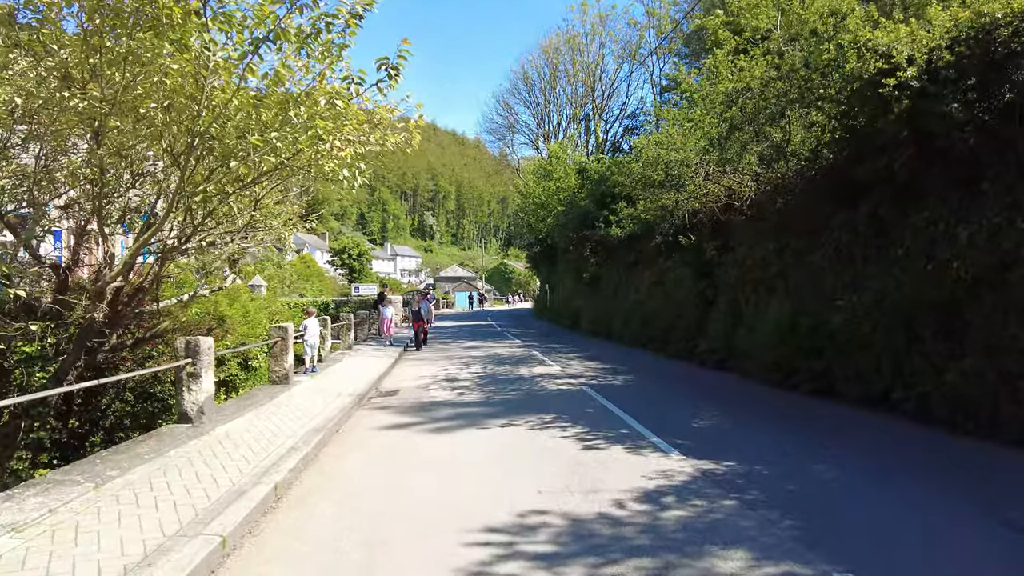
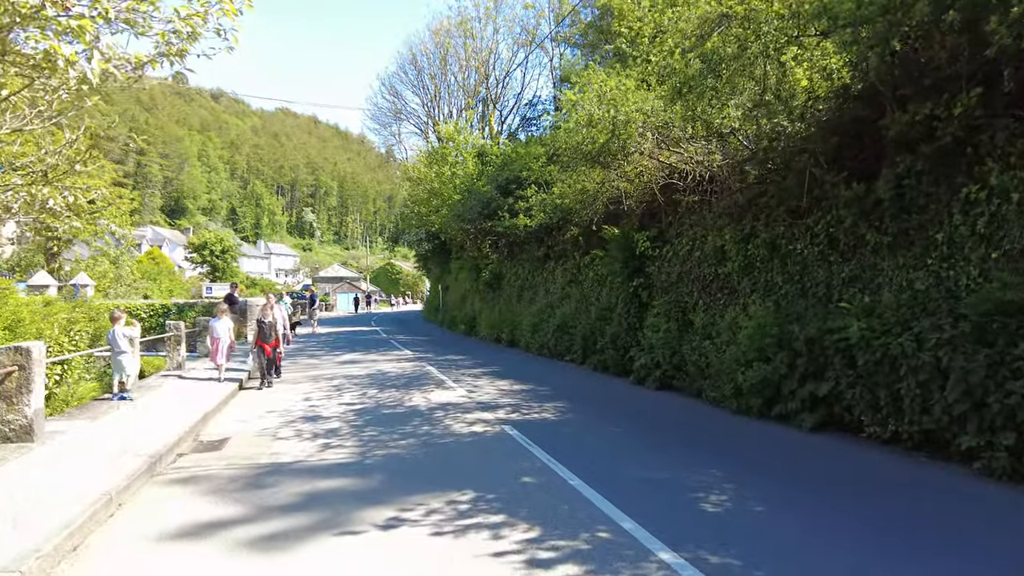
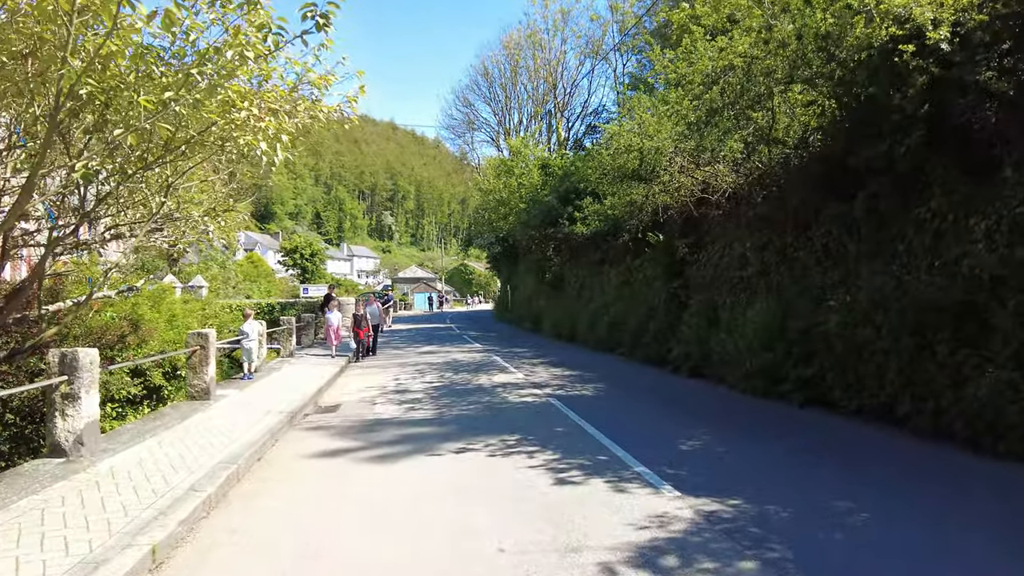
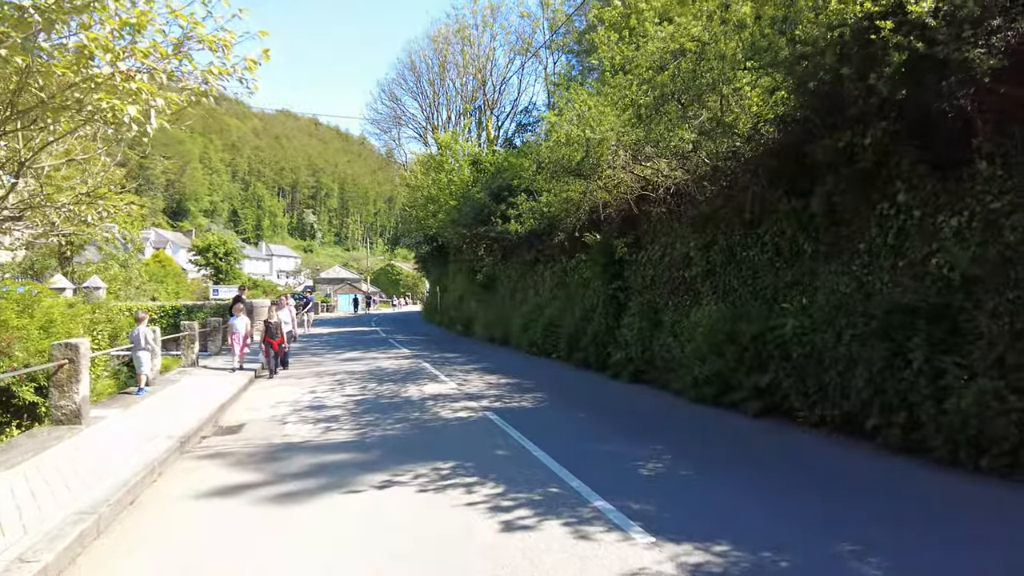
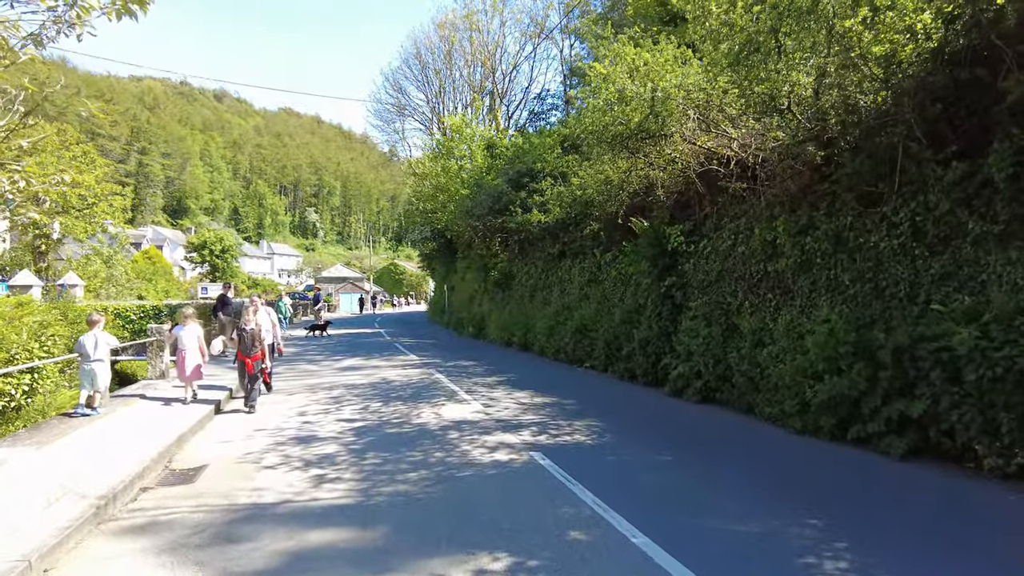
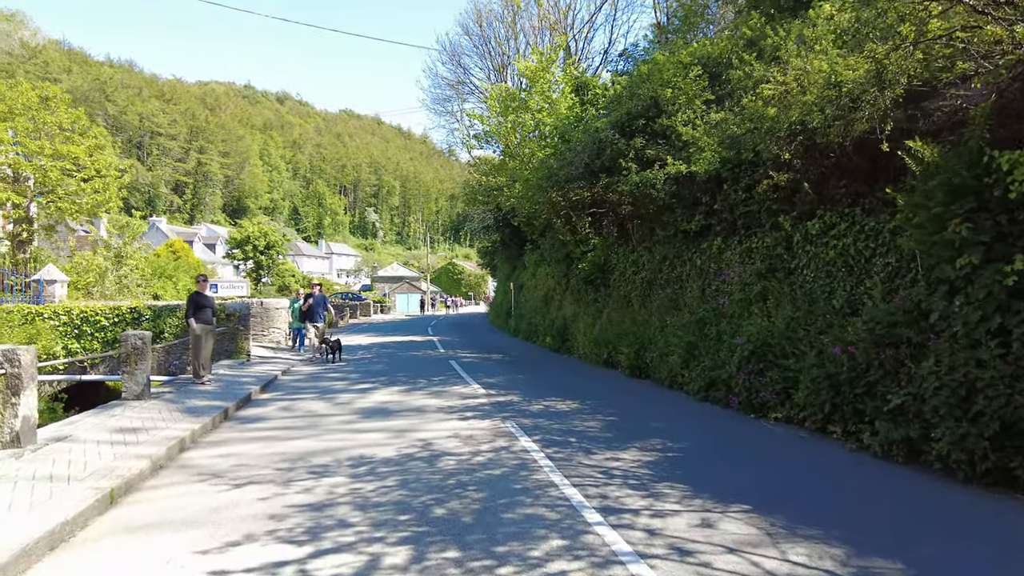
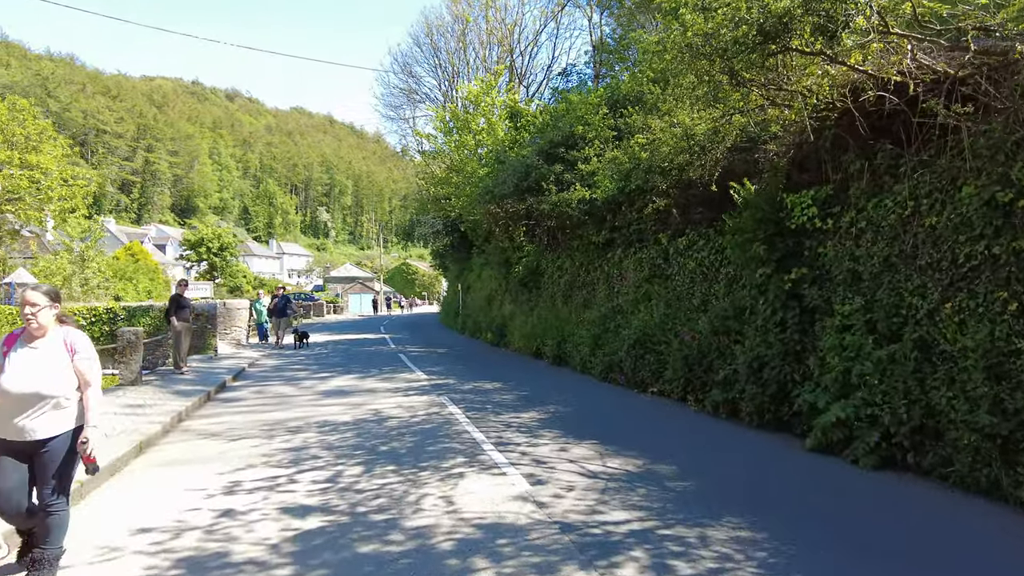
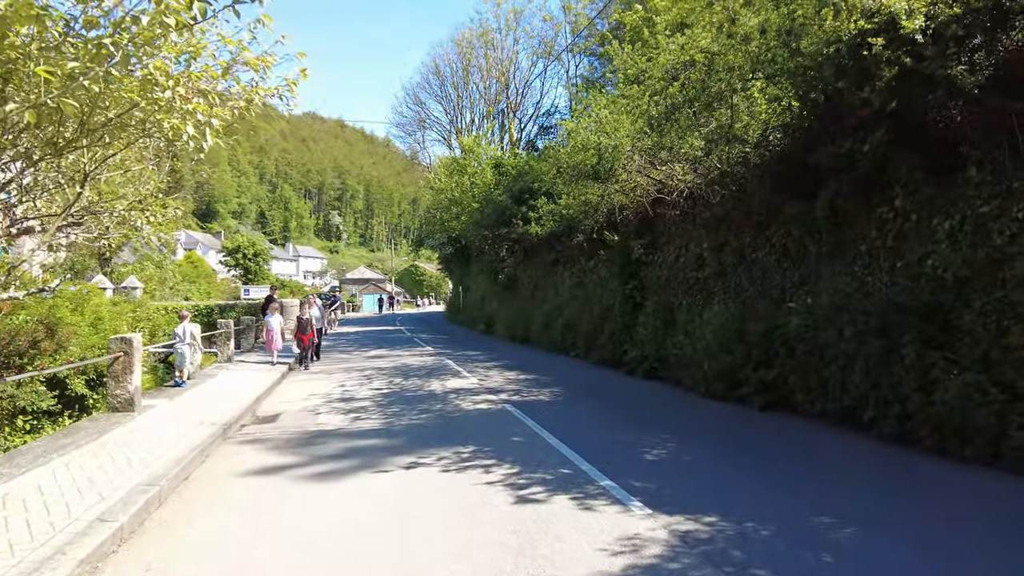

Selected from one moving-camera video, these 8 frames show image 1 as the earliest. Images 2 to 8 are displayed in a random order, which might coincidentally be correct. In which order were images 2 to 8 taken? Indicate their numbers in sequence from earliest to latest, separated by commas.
3, 8, 4, 2, 5, 7, 6
